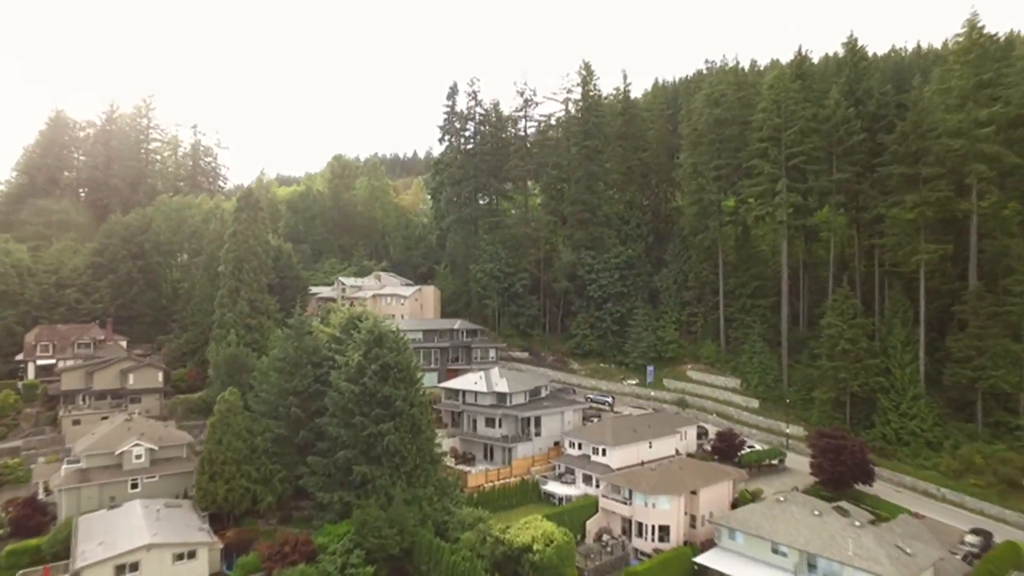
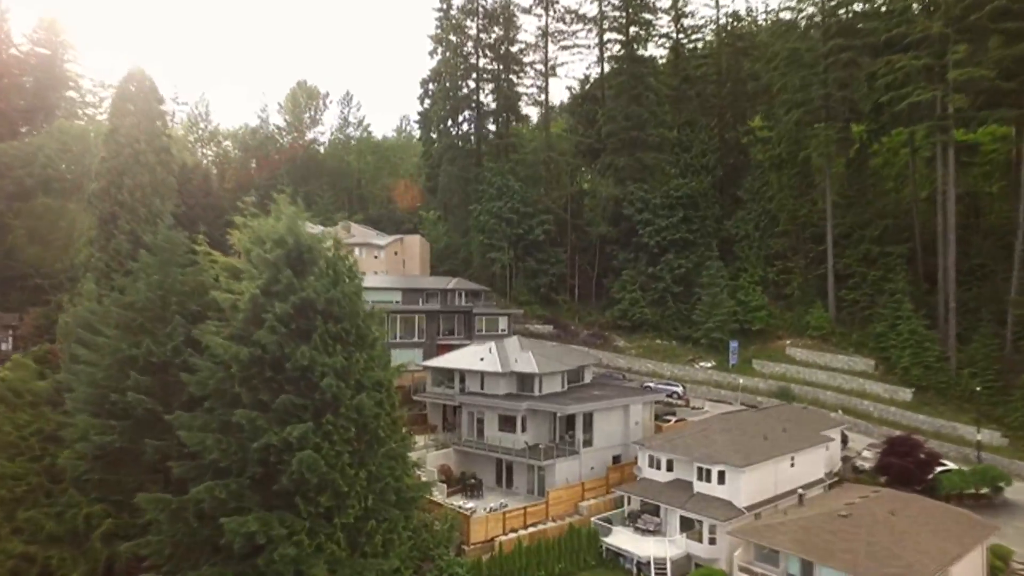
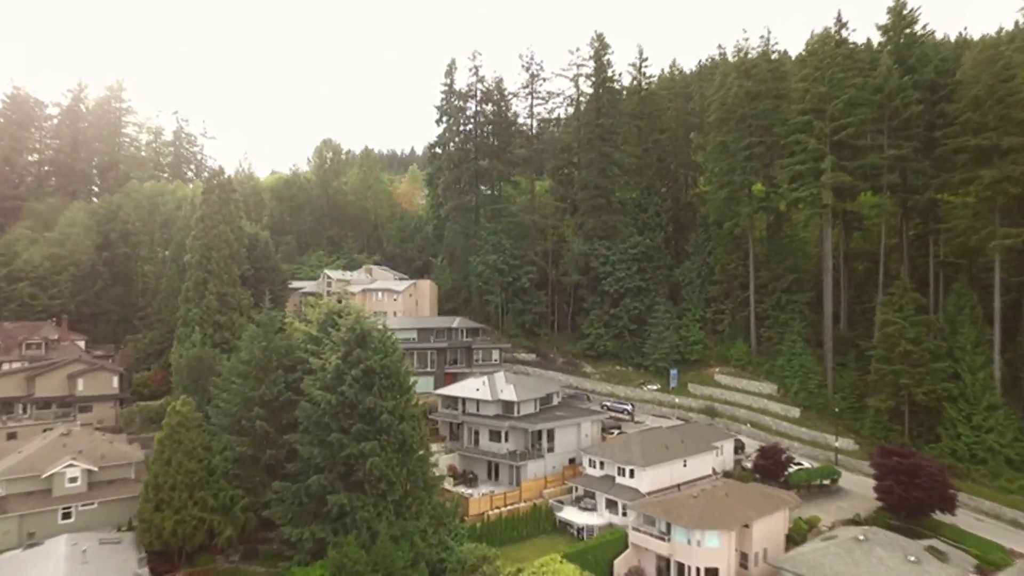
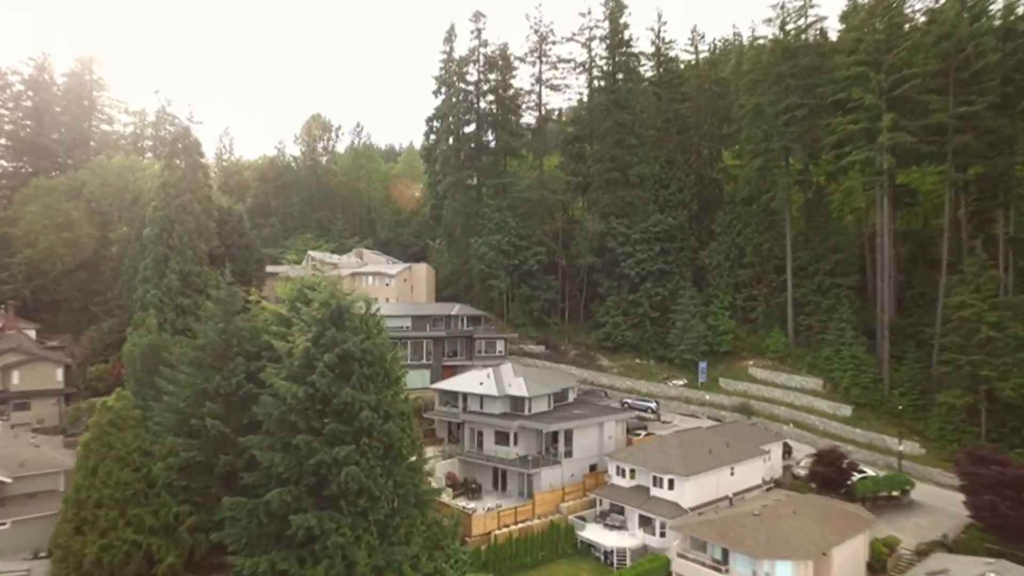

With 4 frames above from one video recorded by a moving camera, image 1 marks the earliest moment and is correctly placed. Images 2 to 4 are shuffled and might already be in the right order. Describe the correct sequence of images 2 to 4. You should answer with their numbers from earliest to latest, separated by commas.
3, 4, 2
